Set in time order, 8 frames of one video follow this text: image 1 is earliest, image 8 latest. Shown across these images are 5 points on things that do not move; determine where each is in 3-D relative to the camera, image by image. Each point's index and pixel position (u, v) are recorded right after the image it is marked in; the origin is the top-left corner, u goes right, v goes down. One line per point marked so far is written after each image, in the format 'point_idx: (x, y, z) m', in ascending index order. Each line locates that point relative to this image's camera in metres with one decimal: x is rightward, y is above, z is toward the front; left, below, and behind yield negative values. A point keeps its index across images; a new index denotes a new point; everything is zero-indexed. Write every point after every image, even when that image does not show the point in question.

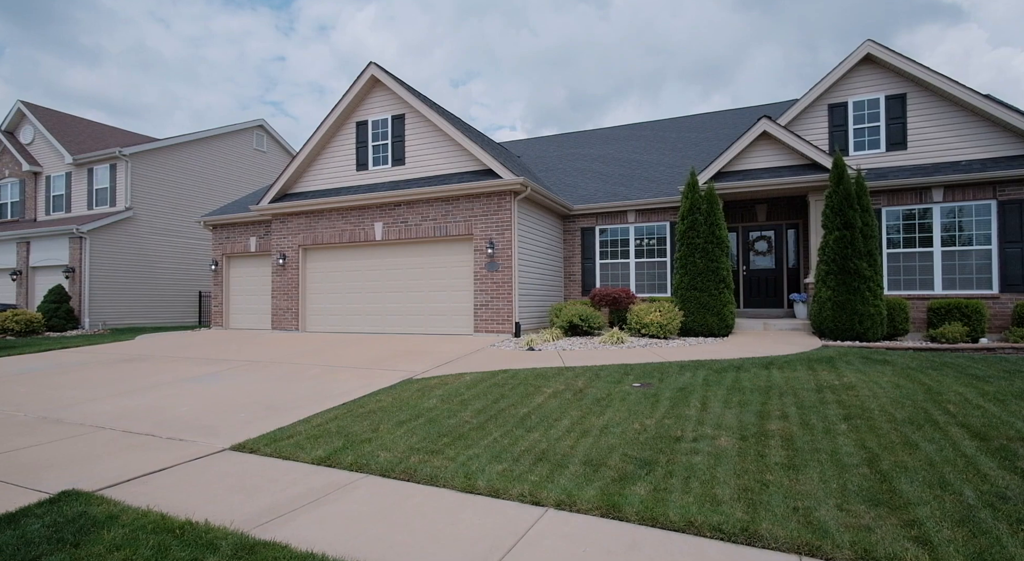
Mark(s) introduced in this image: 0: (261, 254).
0: (-6.8, +0.7, +14.3) m
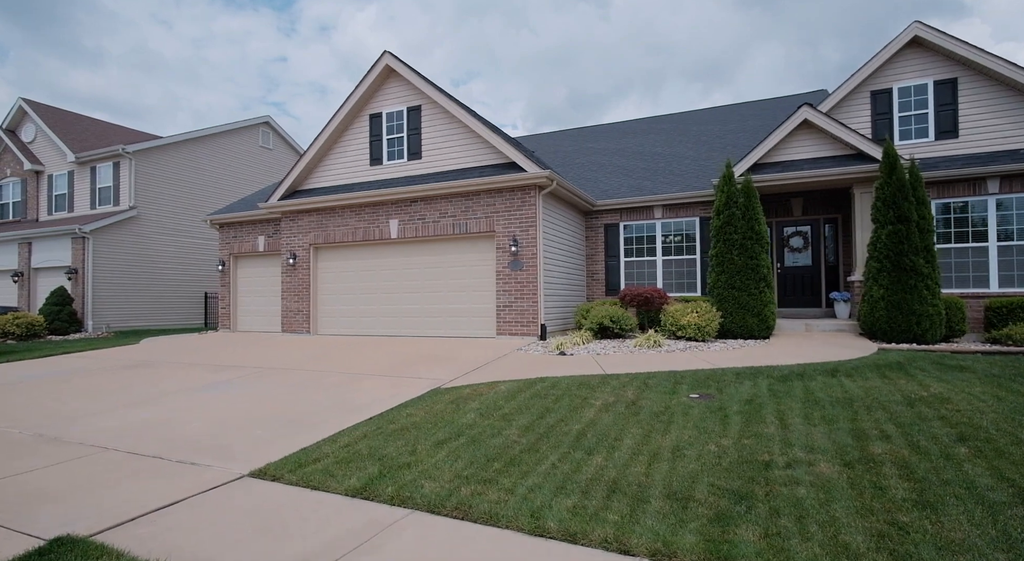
0: (-6.2, +0.7, +13.7) m
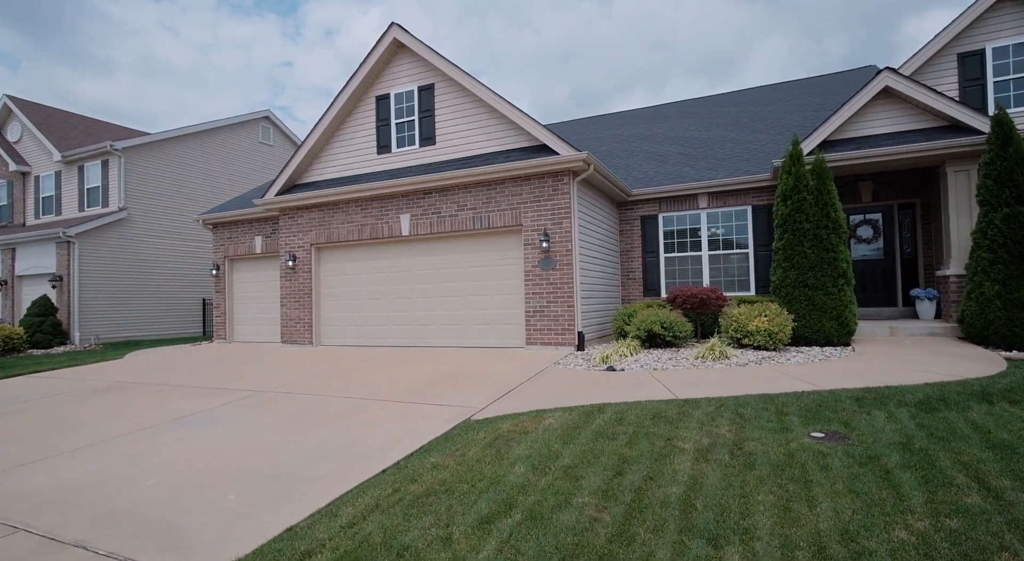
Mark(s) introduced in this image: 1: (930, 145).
0: (-5.6, +0.6, +12.2) m
1: (+7.3, +2.3, +9.5) m
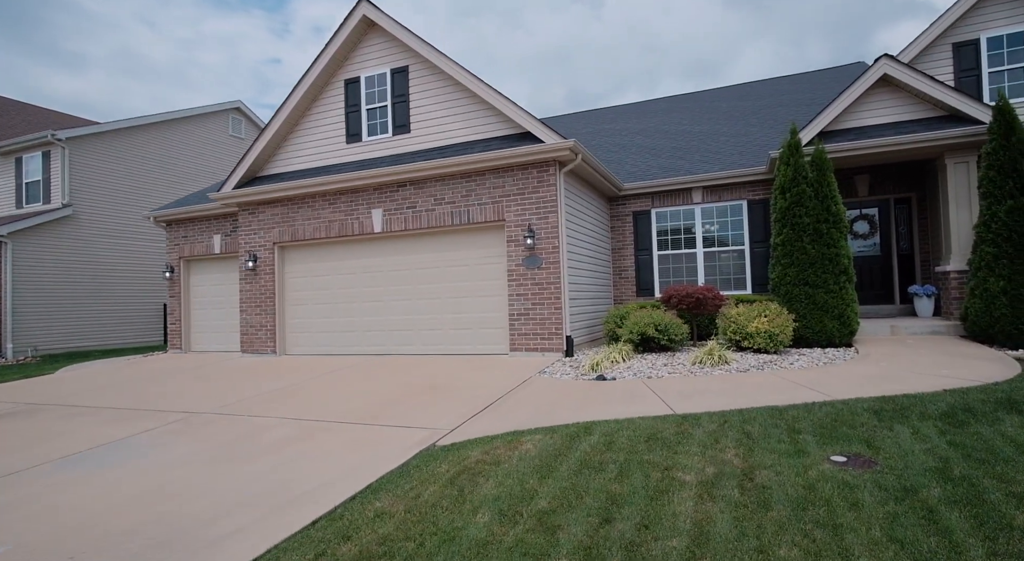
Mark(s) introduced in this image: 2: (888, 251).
0: (-6.0, +0.5, +11.5) m
1: (+7.0, +2.4, +8.9) m
2: (+7.6, +0.6, +11.0) m
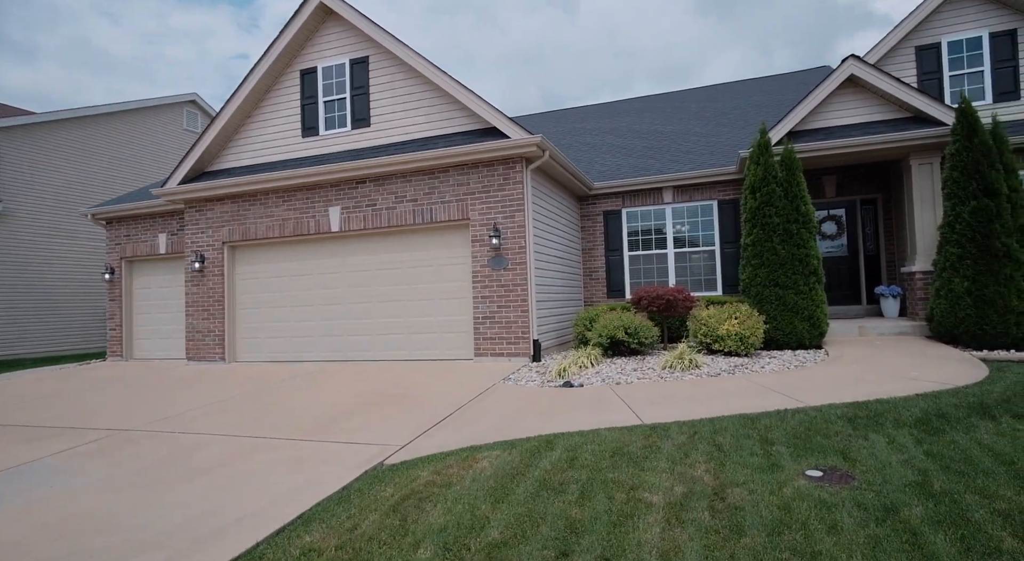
0: (-6.7, +0.5, +10.8) m
1: (+6.4, +2.4, +8.9) m
2: (+7.0, +0.6, +11.0) m
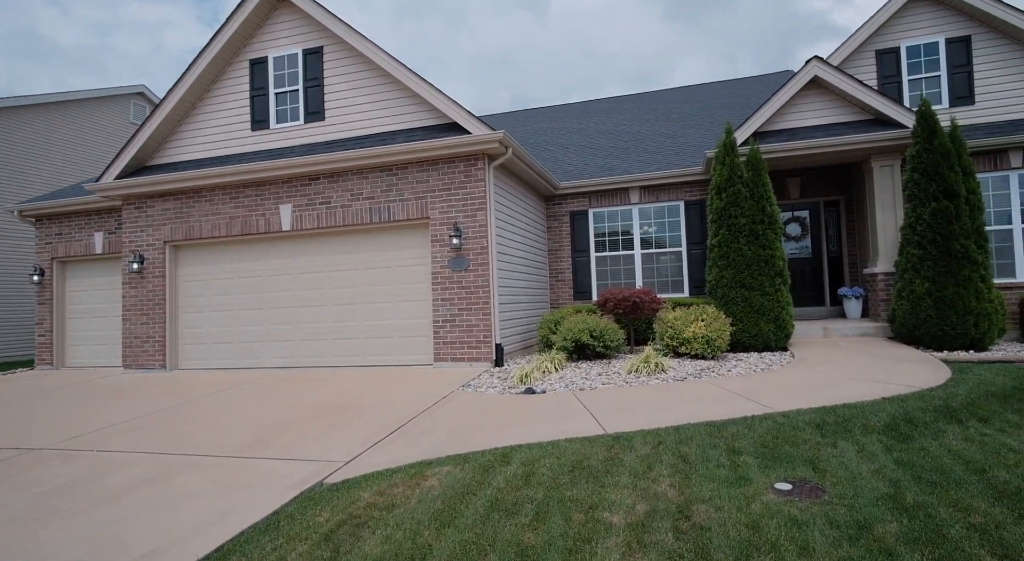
0: (-7.3, +0.4, +10.1) m
1: (+5.8, +2.4, +8.9) m
2: (+6.3, +0.6, +11.0) m
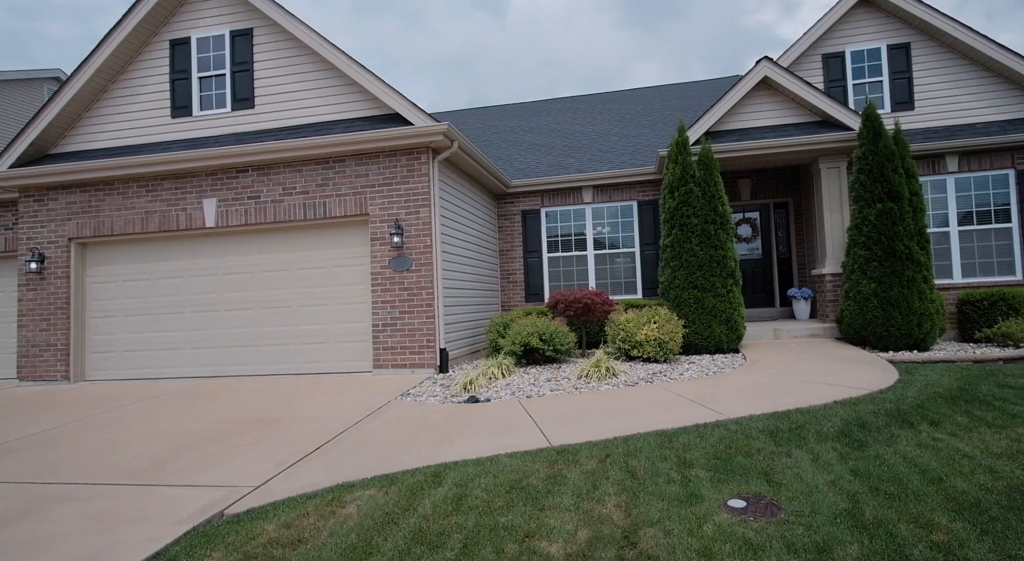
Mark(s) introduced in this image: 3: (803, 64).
0: (-8.2, +0.4, +9.2) m
1: (+5.0, +2.4, +9.0) m
2: (+5.3, +0.5, +11.1) m
3: (+5.9, +4.4, +10.9) m
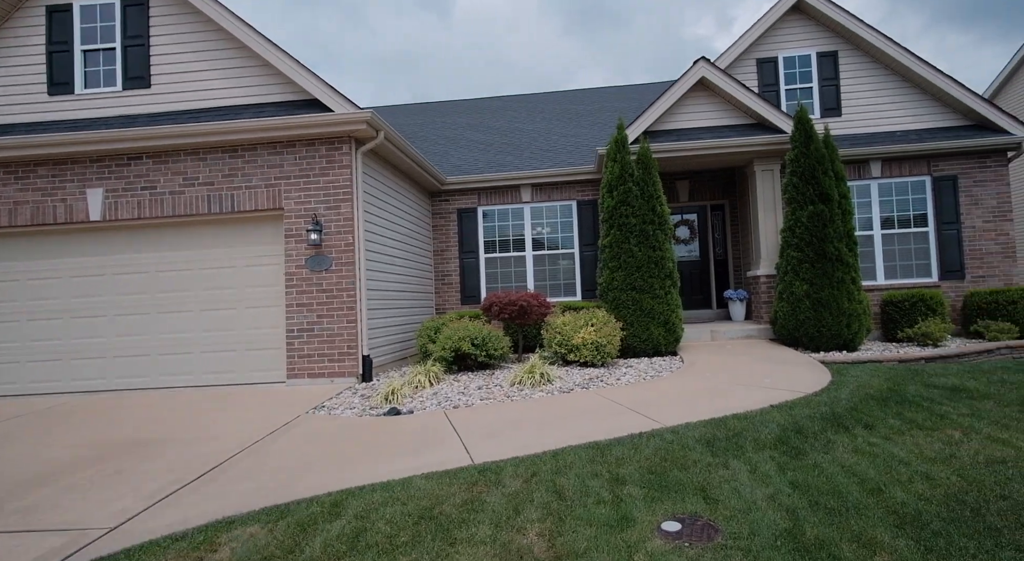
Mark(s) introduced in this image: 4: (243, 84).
0: (-9.3, +0.4, +7.9) m
1: (+3.9, +2.3, +9.0) m
2: (+4.0, +0.5, +11.1) m
3: (+4.6, +4.3, +11.0) m
4: (-3.4, +2.5, +6.9) m
